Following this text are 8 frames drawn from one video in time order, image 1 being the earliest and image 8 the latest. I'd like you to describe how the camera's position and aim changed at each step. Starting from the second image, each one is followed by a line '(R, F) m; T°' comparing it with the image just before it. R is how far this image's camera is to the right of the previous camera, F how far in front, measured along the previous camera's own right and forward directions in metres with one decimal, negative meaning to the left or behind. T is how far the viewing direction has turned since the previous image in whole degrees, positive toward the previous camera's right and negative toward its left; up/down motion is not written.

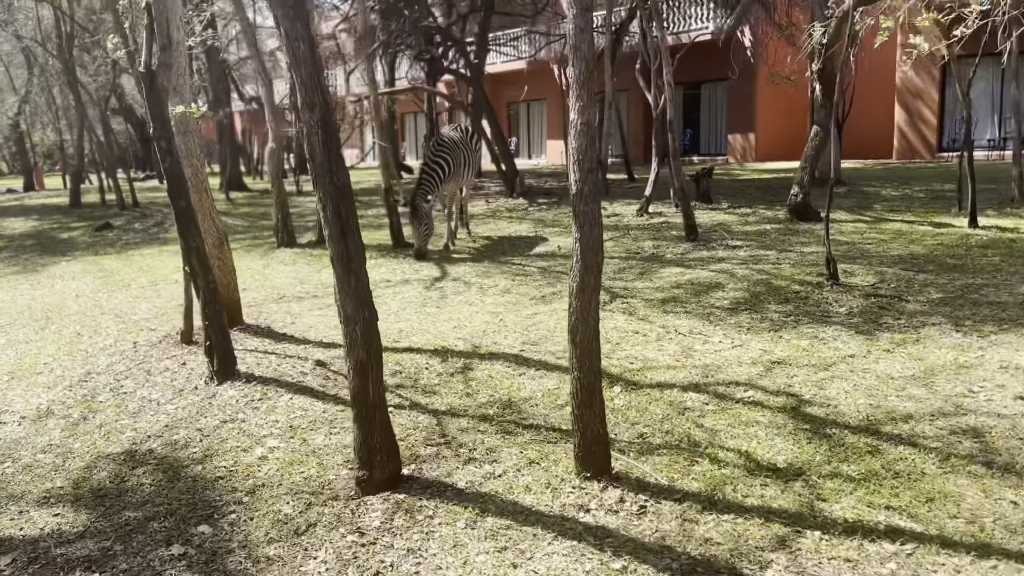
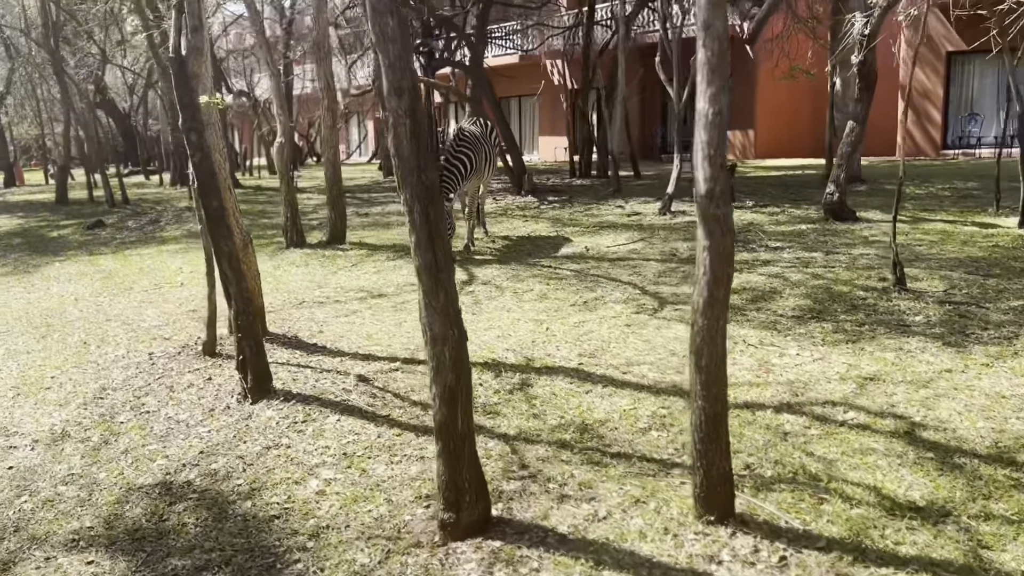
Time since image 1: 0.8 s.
(-0.5, +0.5) m; +1°
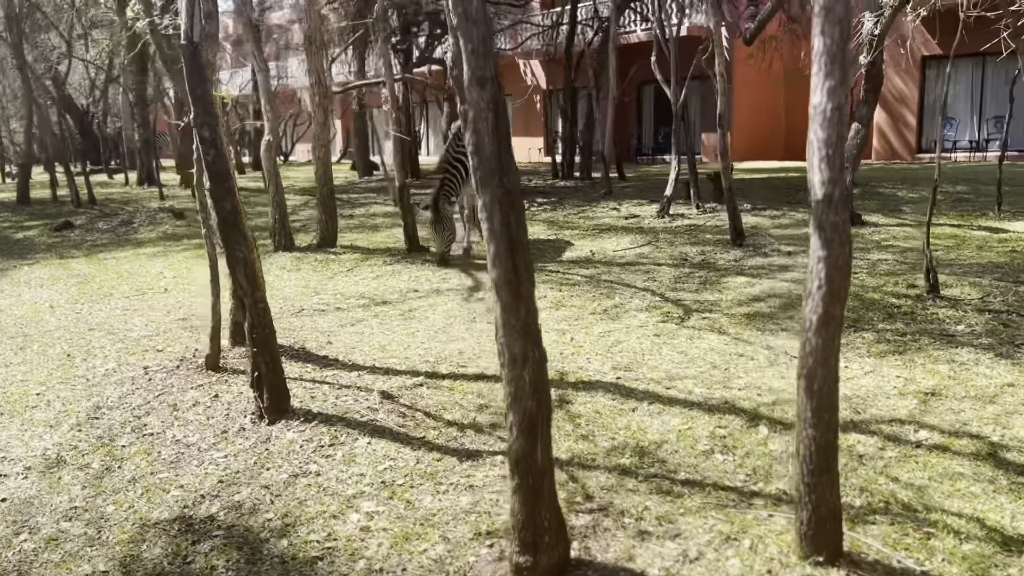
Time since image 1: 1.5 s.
(-0.4, +0.4) m; +2°
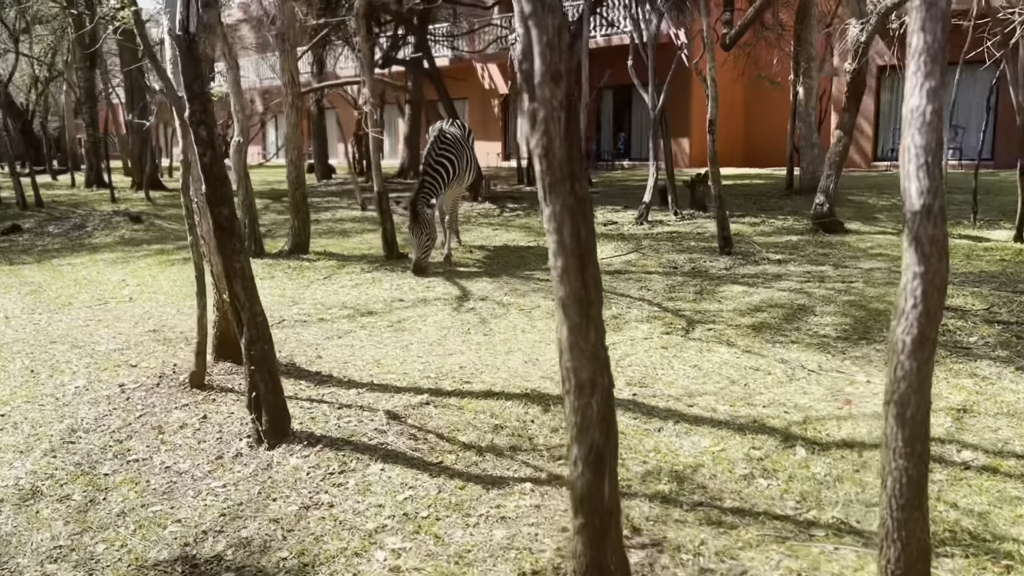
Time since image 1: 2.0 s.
(-0.4, +0.3) m; +3°
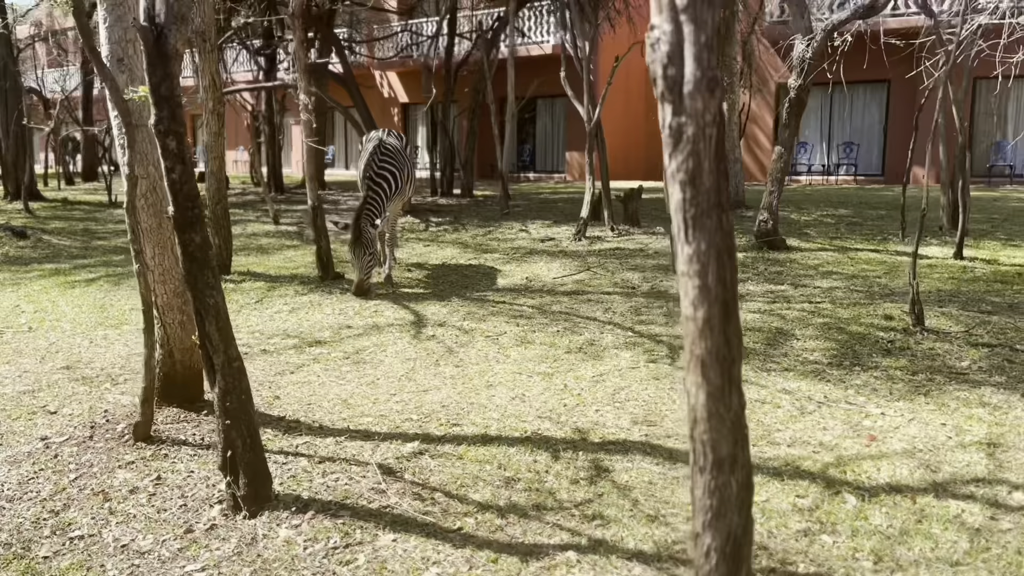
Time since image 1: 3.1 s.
(-0.6, +0.6) m; +7°
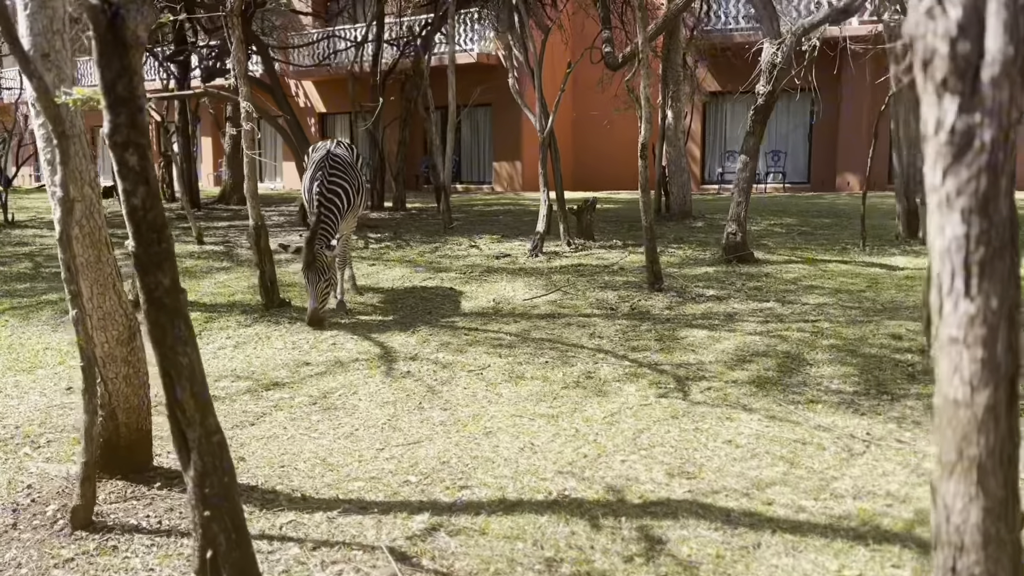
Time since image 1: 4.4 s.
(-0.5, +0.7) m; +6°
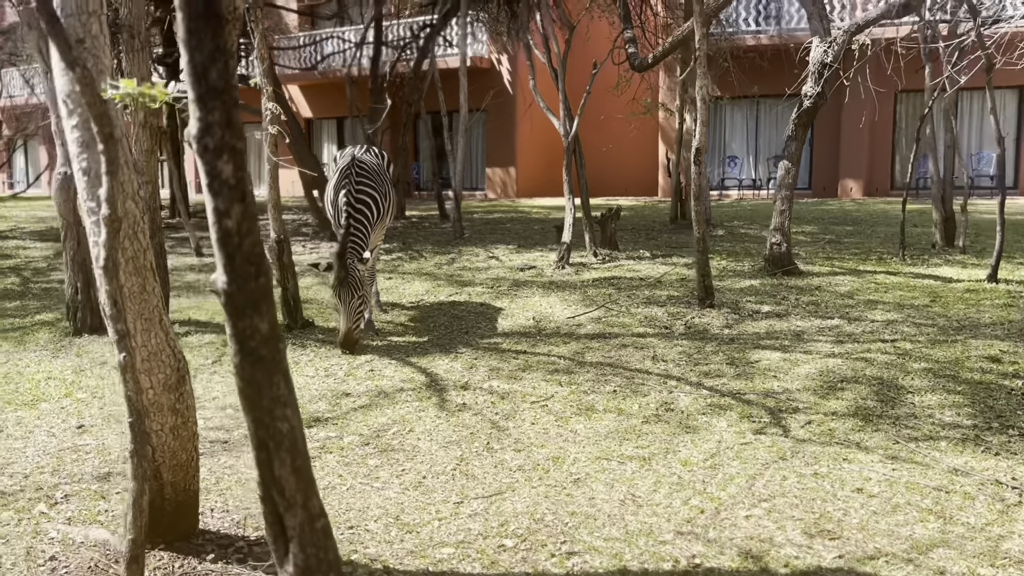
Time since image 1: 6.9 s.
(-0.5, +0.6) m; +2°
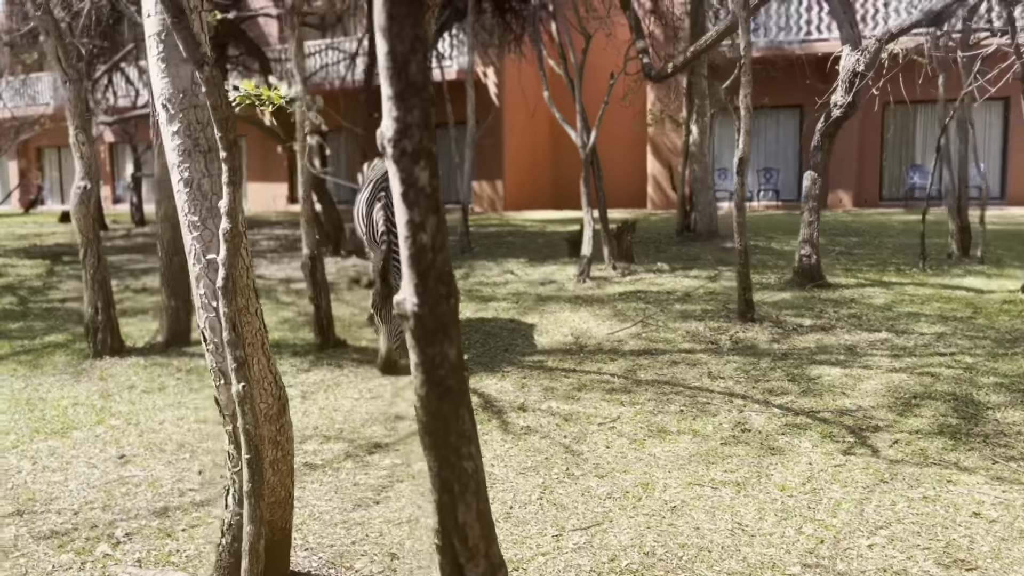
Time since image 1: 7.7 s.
(-0.5, +0.3) m; +2°
